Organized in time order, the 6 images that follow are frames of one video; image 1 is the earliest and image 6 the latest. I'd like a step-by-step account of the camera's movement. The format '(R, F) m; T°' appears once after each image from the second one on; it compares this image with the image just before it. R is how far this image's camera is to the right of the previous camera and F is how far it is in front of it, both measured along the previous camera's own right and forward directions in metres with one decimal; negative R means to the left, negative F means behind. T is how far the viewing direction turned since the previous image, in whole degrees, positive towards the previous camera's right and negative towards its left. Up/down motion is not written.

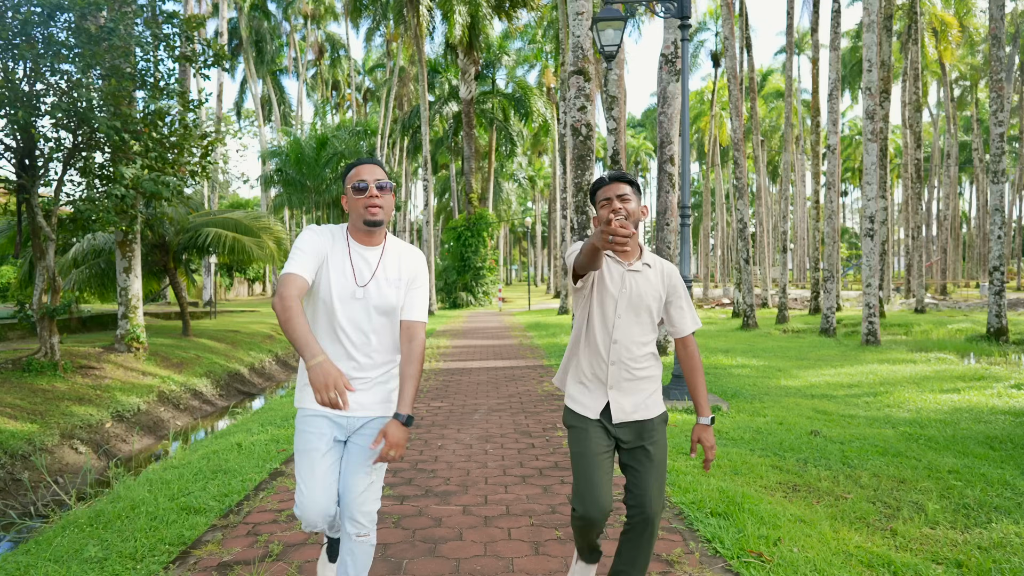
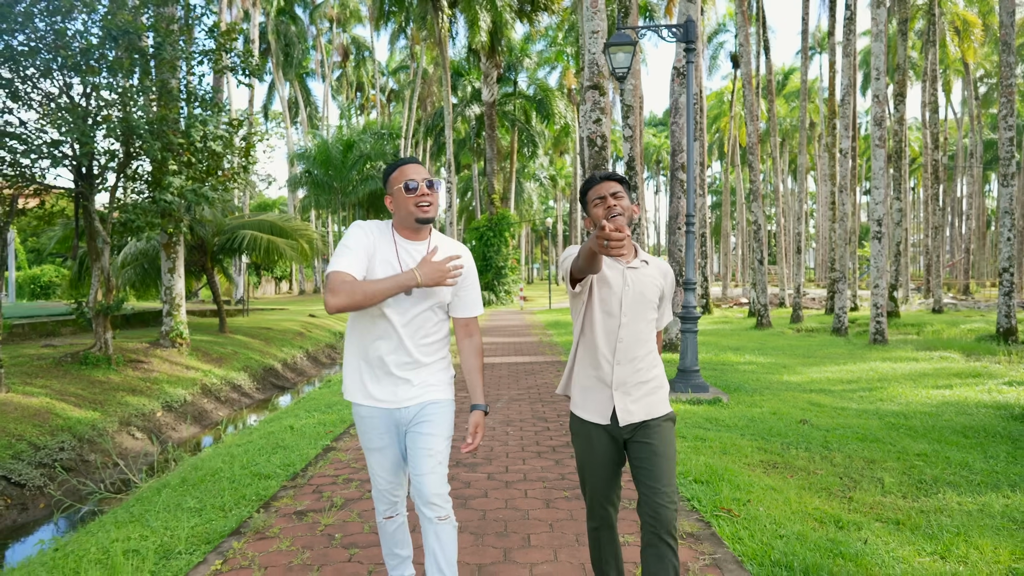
(0.0, -0.6) m; -2°
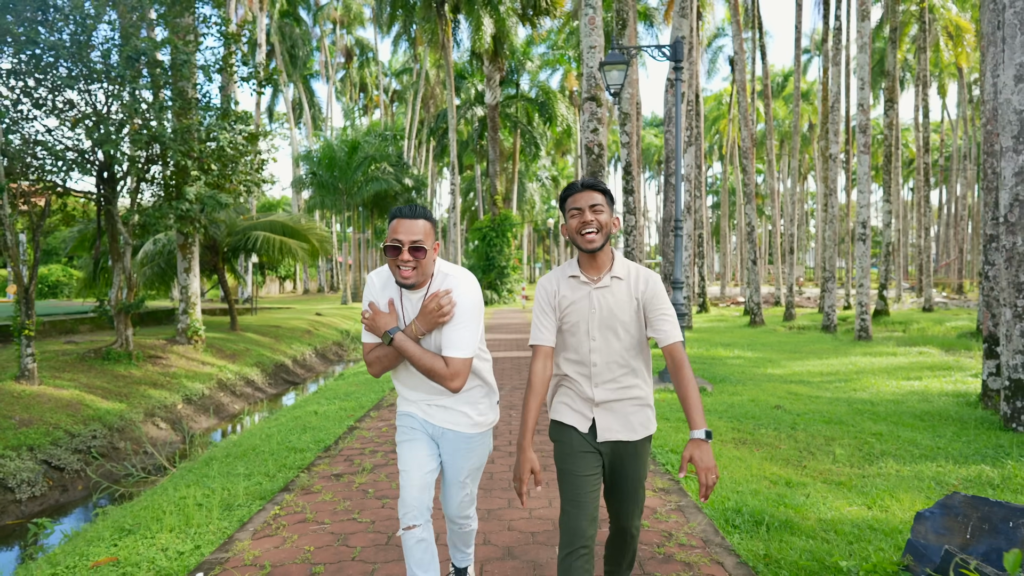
(0.0, -0.6) m; 0°
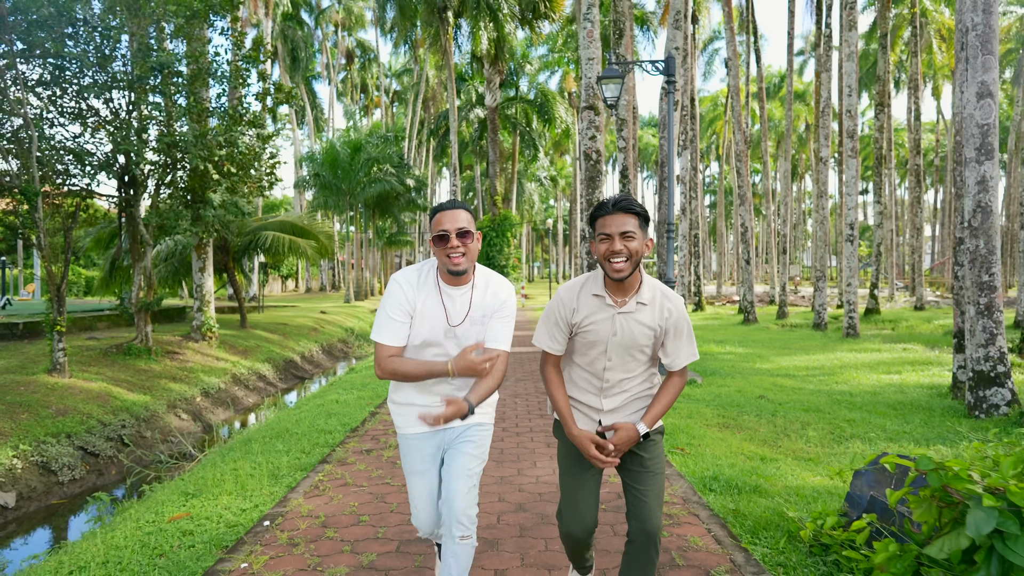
(-0.1, -0.5) m; 0°
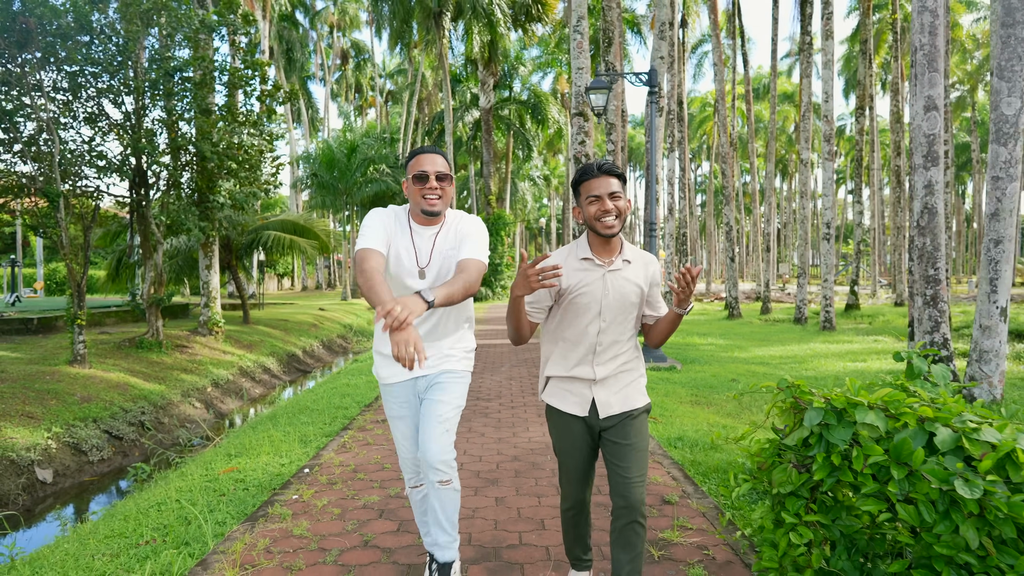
(0.0, -0.7) m; +1°
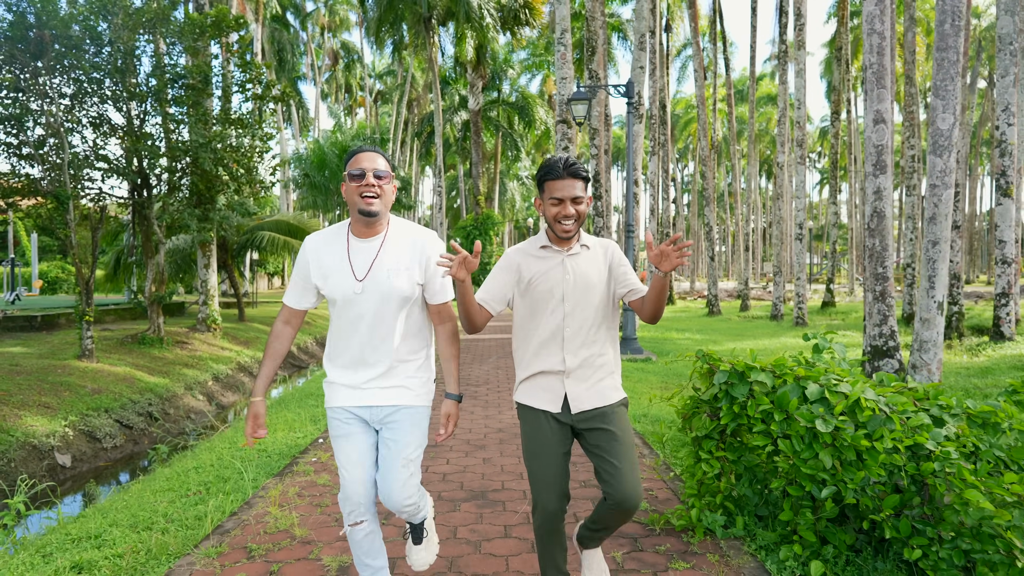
(0.0, -0.6) m; +1°
